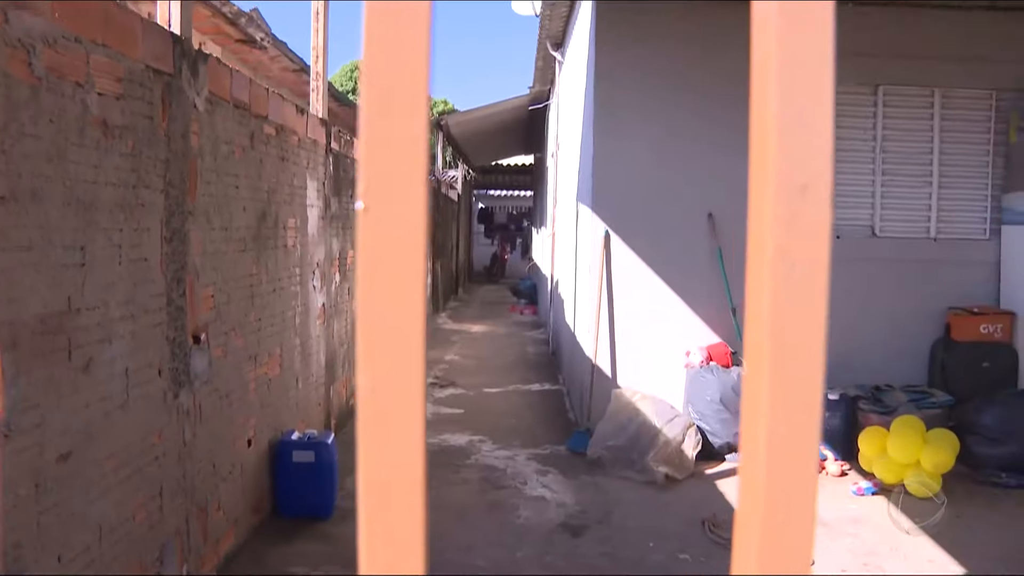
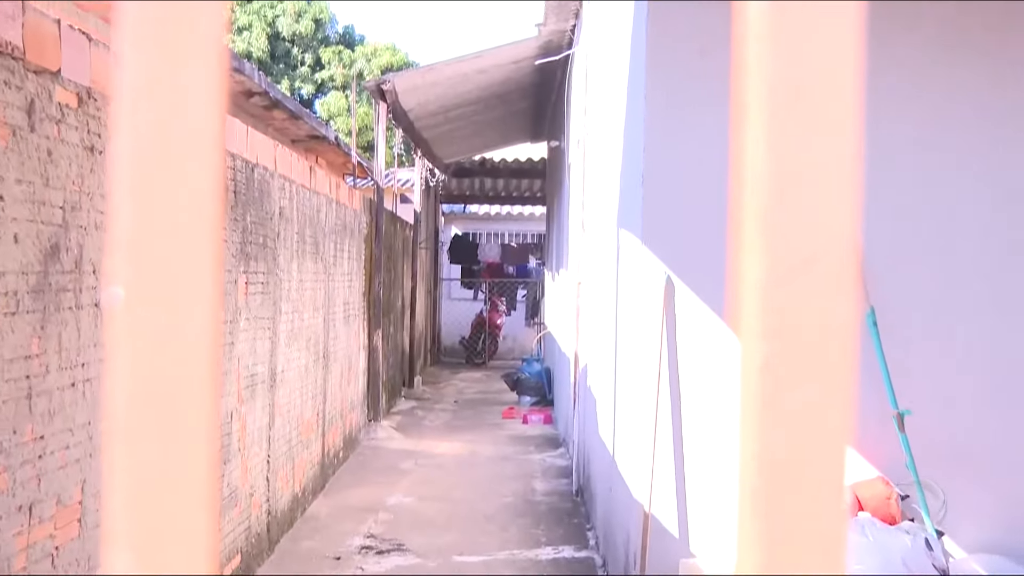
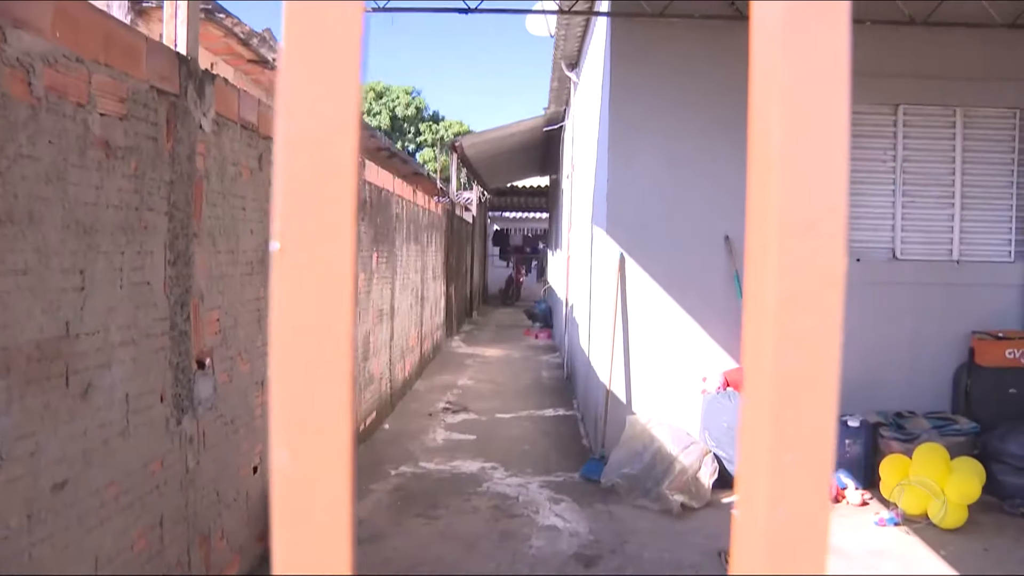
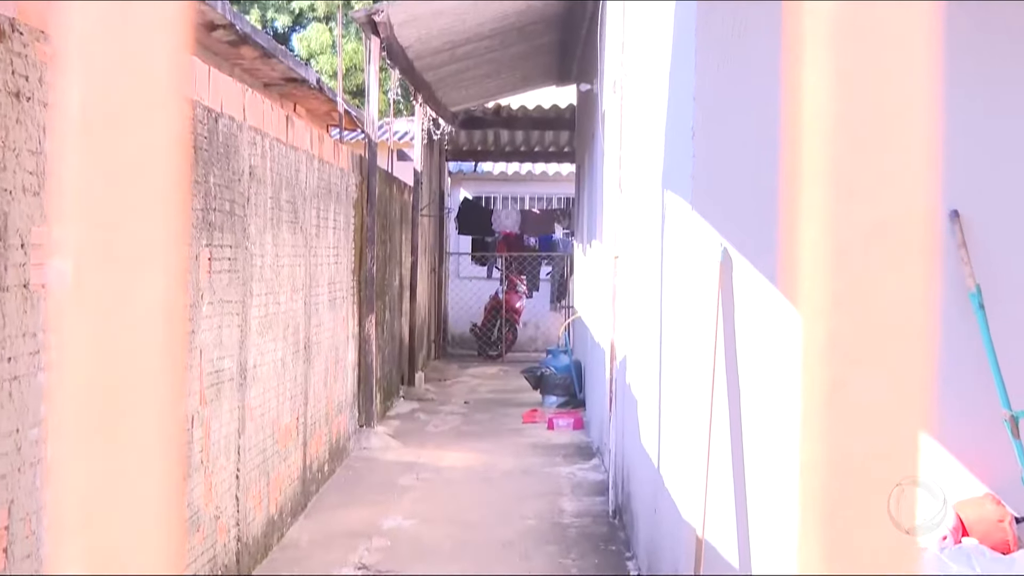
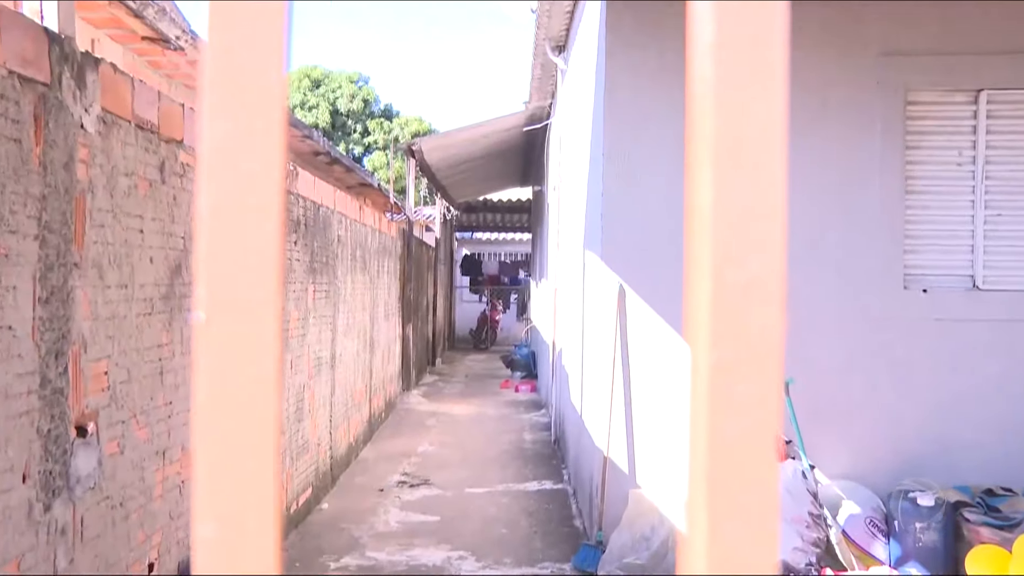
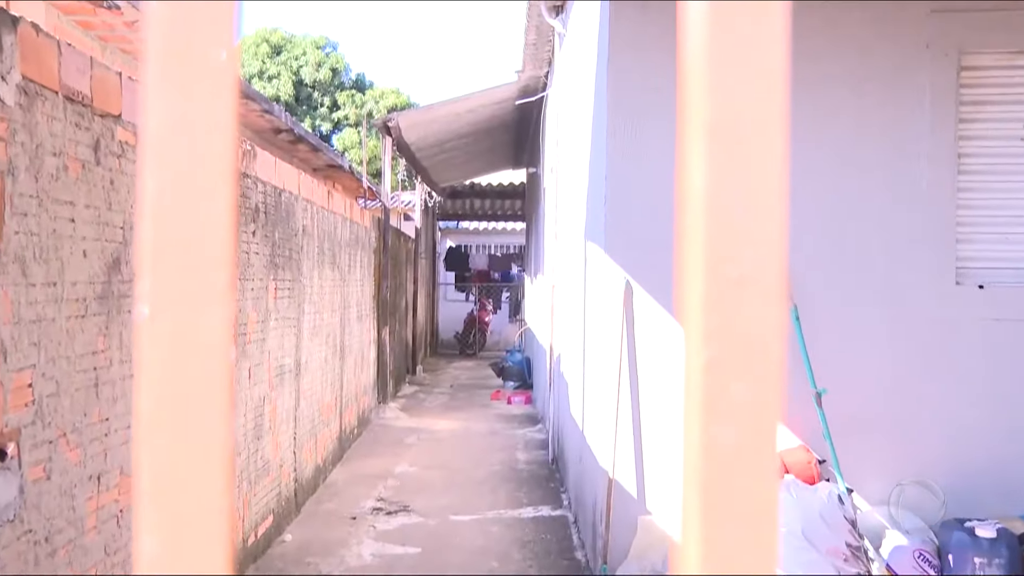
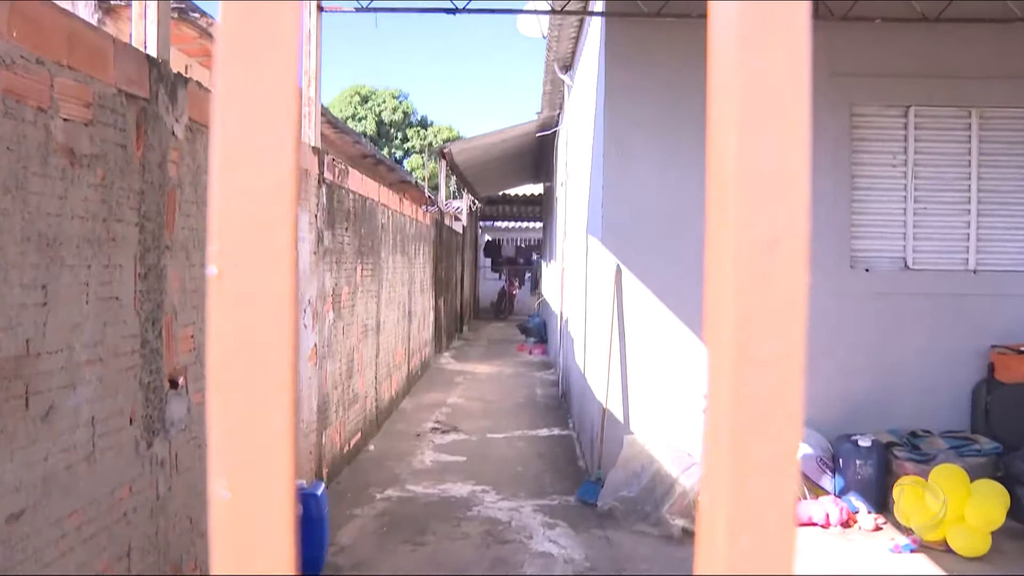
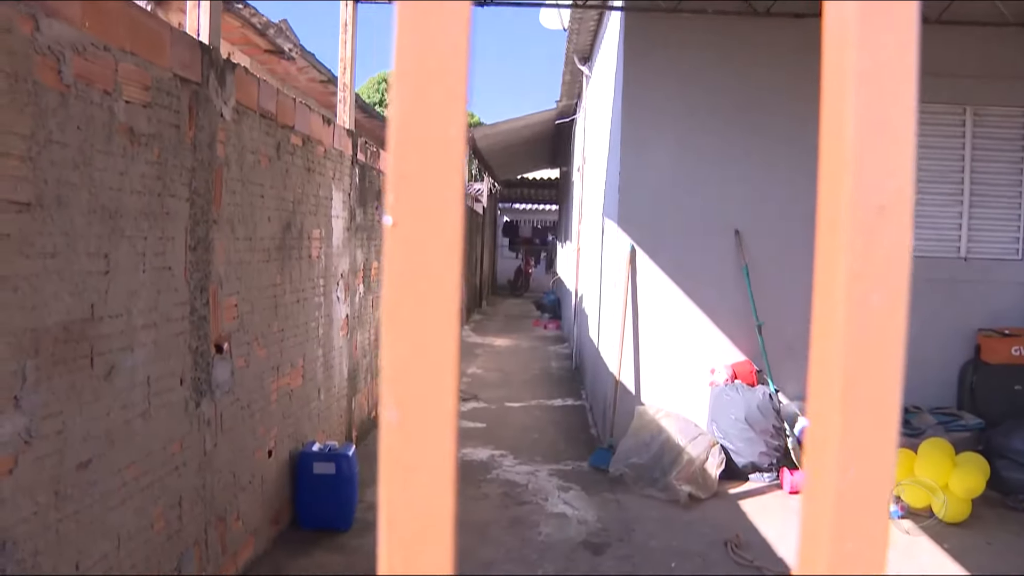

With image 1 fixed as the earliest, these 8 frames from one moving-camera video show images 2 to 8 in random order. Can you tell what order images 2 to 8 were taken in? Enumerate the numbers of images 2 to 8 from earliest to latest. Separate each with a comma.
8, 3, 7, 5, 6, 2, 4
